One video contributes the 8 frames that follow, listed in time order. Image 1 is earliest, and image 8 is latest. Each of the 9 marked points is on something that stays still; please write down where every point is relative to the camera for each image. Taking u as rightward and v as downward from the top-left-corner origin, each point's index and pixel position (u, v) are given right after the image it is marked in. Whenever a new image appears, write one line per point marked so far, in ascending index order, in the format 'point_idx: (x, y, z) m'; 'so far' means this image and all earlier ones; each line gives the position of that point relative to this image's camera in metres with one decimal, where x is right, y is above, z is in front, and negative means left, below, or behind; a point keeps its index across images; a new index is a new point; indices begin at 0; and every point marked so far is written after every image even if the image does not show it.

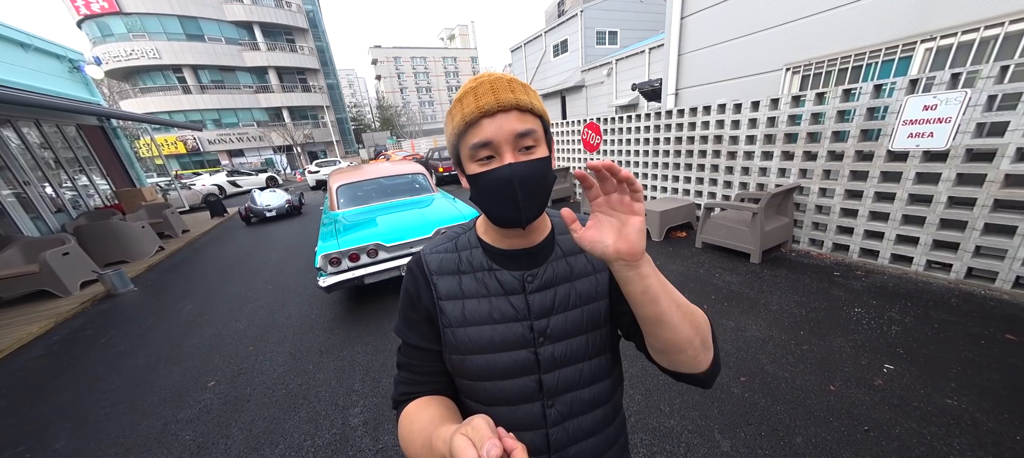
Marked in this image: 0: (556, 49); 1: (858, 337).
0: (+2.3, +9.0, +15.5) m
1: (+2.3, -0.7, +2.0) m
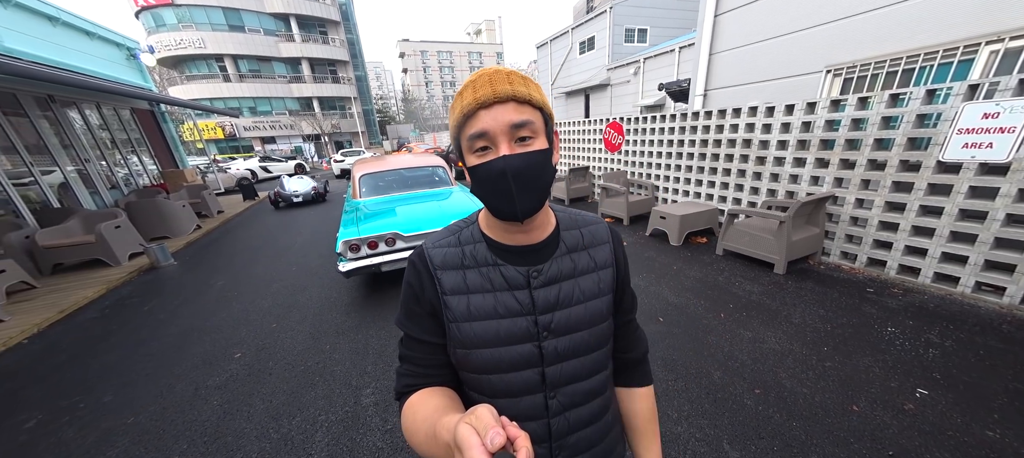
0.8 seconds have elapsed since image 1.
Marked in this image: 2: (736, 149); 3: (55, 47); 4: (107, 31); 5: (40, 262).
0: (+3.6, +9.0, +15.2) m
1: (+2.4, -0.8, +1.9) m
2: (+2.9, +1.1, +4.1) m
3: (-8.9, +3.6, +6.2) m
4: (-10.1, +5.0, +8.0) m
5: (-6.3, -0.4, +4.3) m
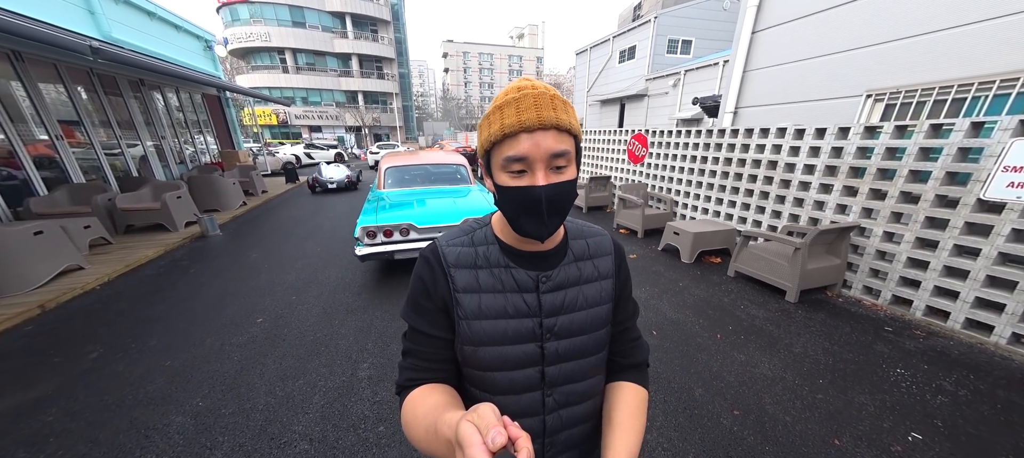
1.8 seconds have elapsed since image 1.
0: (+5.5, +8.5, +15.0) m
1: (+2.3, -1.0, +1.9) m
2: (+3.2, +0.8, +4.0) m
3: (-8.2, +4.4, +7.1) m
4: (-9.1, +5.8, +8.9) m
5: (-6.1, +0.1, +4.9) m
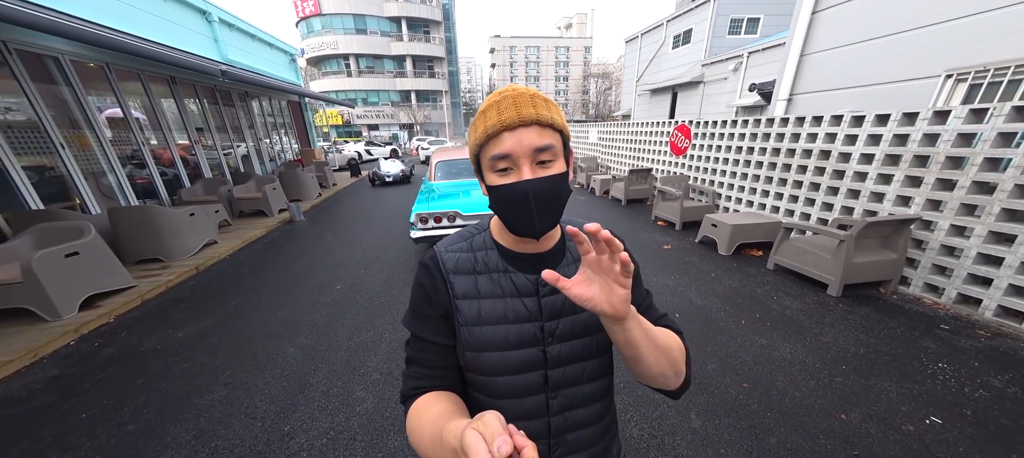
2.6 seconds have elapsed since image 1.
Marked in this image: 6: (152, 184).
0: (+7.6, +8.7, +14.3) m
1: (+2.4, -1.0, +1.9) m
2: (+3.7, +0.8, +3.8) m
3: (-7.1, +4.7, +8.4) m
4: (-7.7, +6.2, +10.3) m
5: (-5.4, +0.4, +6.0) m
6: (-6.3, +0.8, +5.4) m
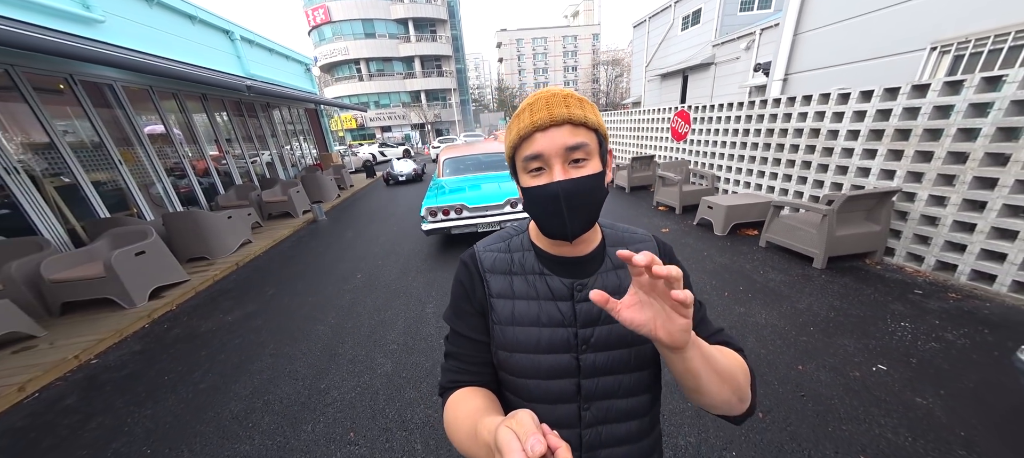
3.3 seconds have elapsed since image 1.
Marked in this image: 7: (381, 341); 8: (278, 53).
0: (+7.8, +9.3, +14.0) m
1: (+2.4, -0.8, +2.1) m
2: (+3.6, +1.1, +3.9) m
3: (-7.0, +4.7, +9.0) m
4: (-7.6, +6.2, +10.9) m
5: (-5.3, +0.4, +6.6) m
6: (-6.2, +0.7, +6.0) m
7: (-1.1, -0.9, +2.6) m
8: (-7.2, +5.4, +9.5) m
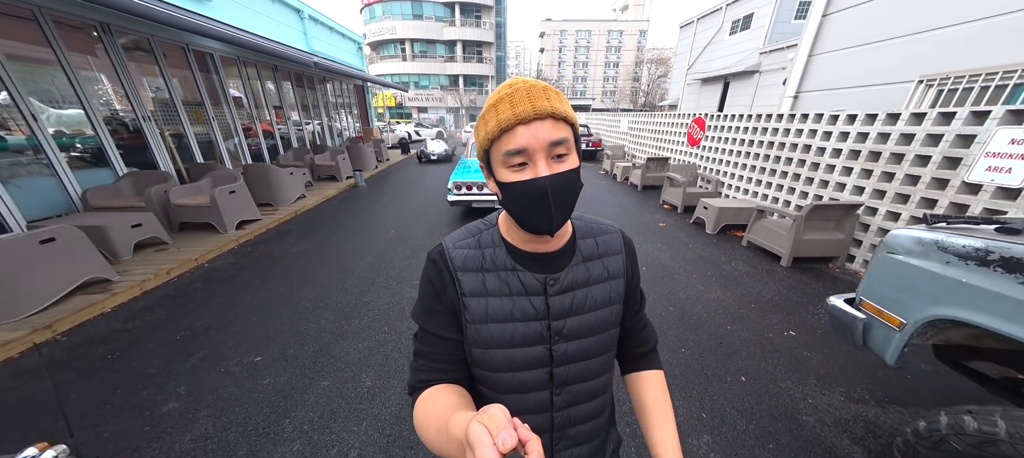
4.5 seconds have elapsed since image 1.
0: (+9.7, +8.9, +13.8) m
1: (+2.3, -0.7, +2.5) m
2: (+3.9, +1.0, +4.2) m
3: (-5.9, +5.9, +9.9) m
4: (-6.2, +7.5, +11.8) m
5: (-4.8, +1.4, +7.5) m
6: (-5.8, +1.8, +7.0) m
7: (-1.1, -0.5, +3.3) m
8: (-6.0, +6.7, +10.5) m
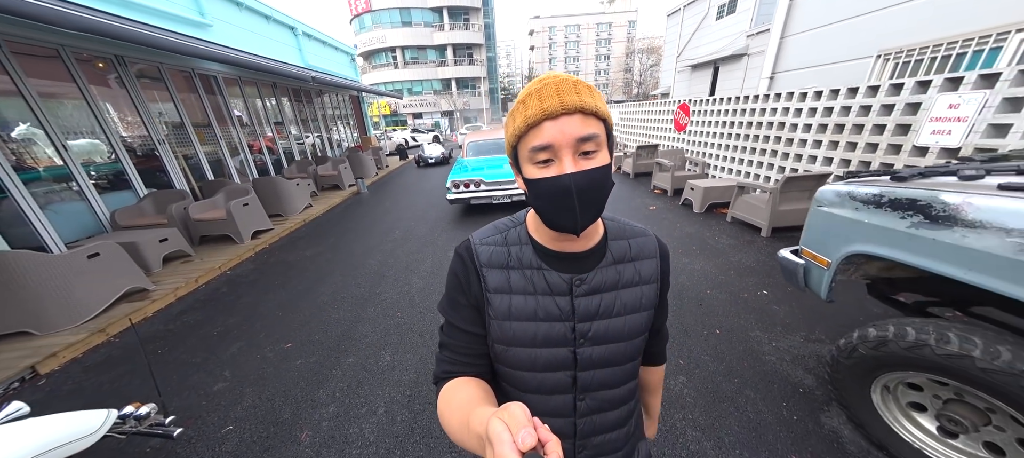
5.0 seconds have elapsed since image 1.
0: (+9.1, +9.7, +14.0) m
1: (+2.3, -0.5, +2.8) m
2: (+3.8, +1.4, +4.5) m
3: (-6.3, +5.6, +10.2) m
4: (-6.6, +7.2, +12.1) m
5: (-4.9, +1.2, +7.8) m
6: (-5.9, +1.5, +7.3) m
7: (-1.1, -0.5, +3.6) m
8: (-6.4, +6.4, +10.8) m
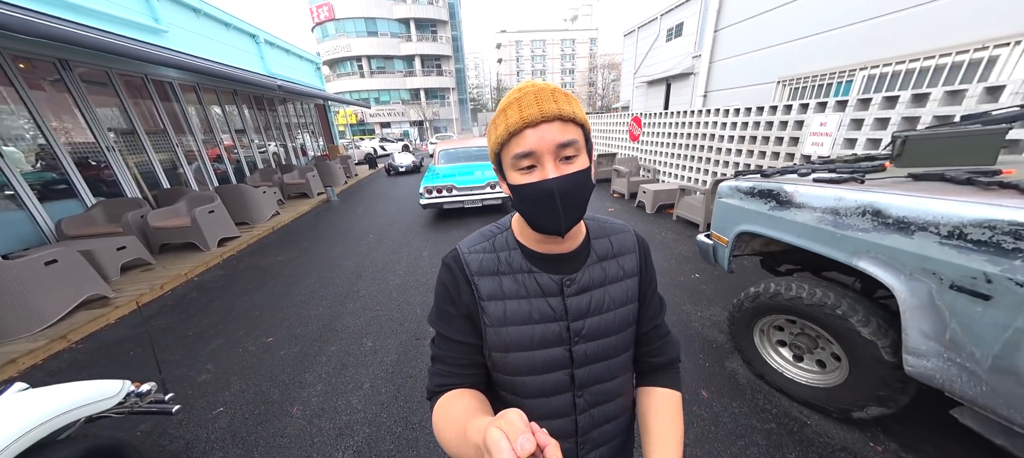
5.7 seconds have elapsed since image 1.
0: (+7.5, +9.5, +15.3) m
1: (+2.0, -0.4, +3.3) m
2: (+3.3, +1.4, +5.1) m
3: (-7.3, +5.3, +10.1) m
4: (-7.9, +6.8, +12.0) m
5: (-5.7, +0.9, +7.7) m
6: (-6.6, +1.3, +7.1) m
7: (-1.5, -0.5, +3.8) m
8: (-7.5, +6.0, +10.6) m
